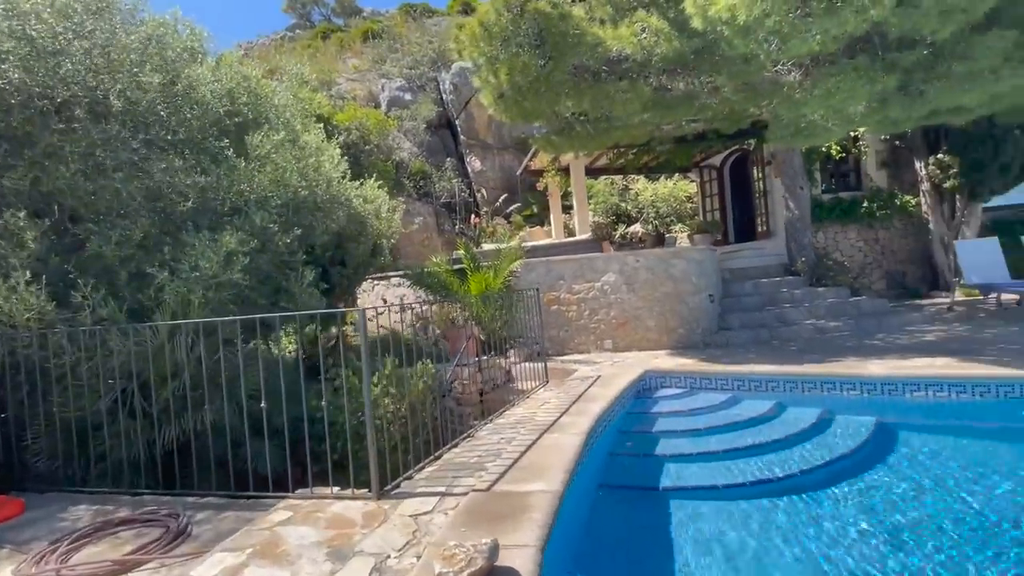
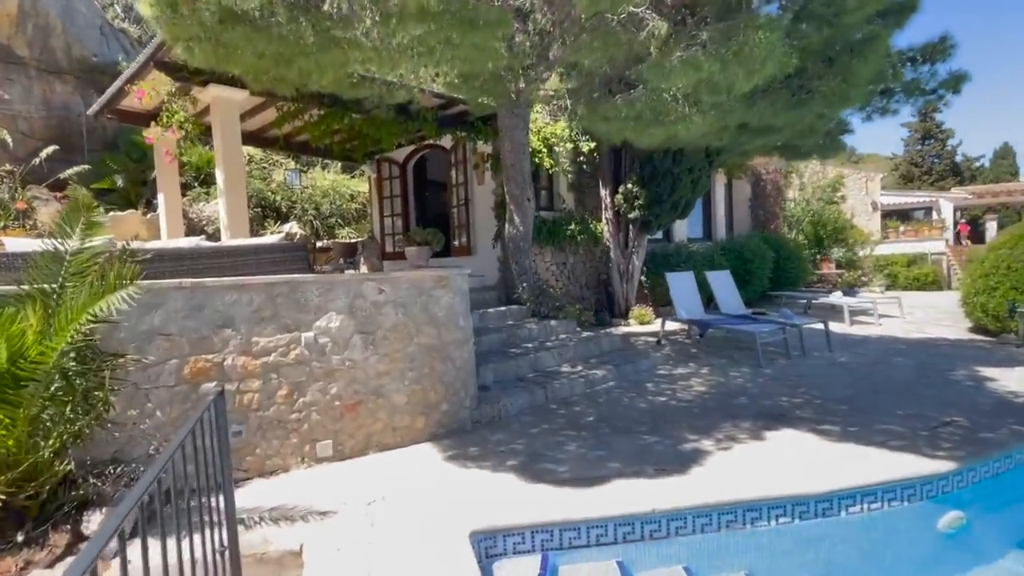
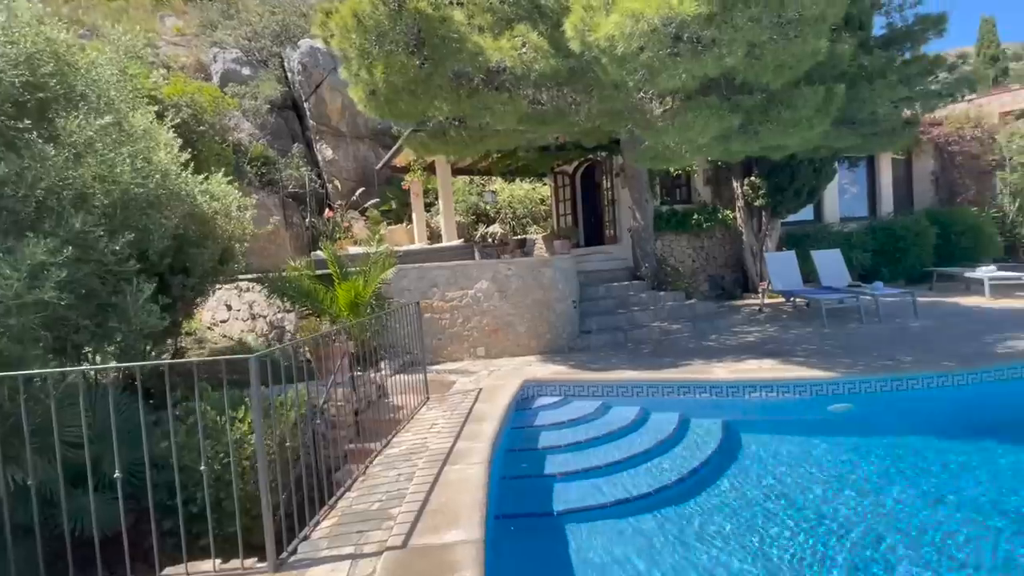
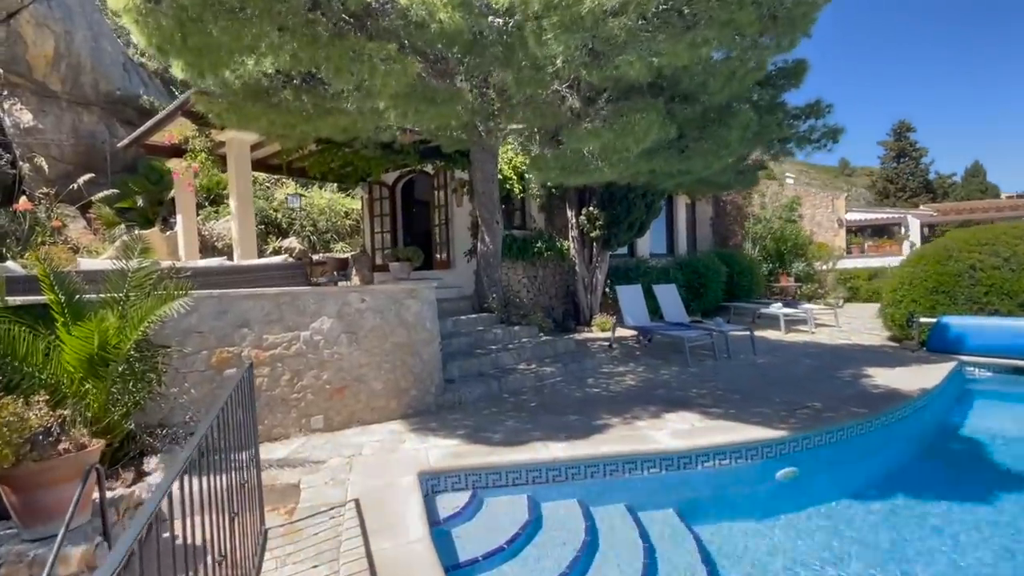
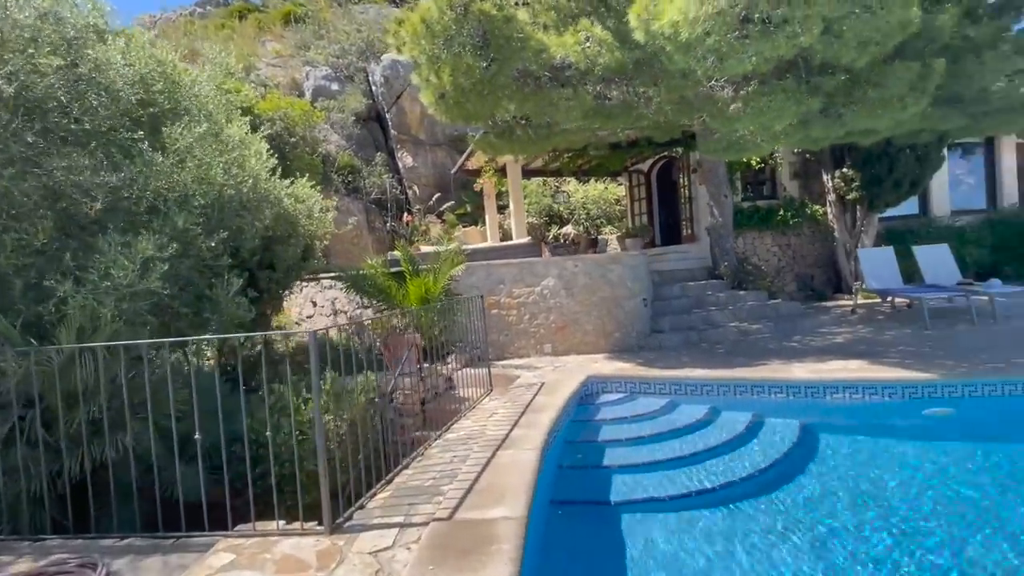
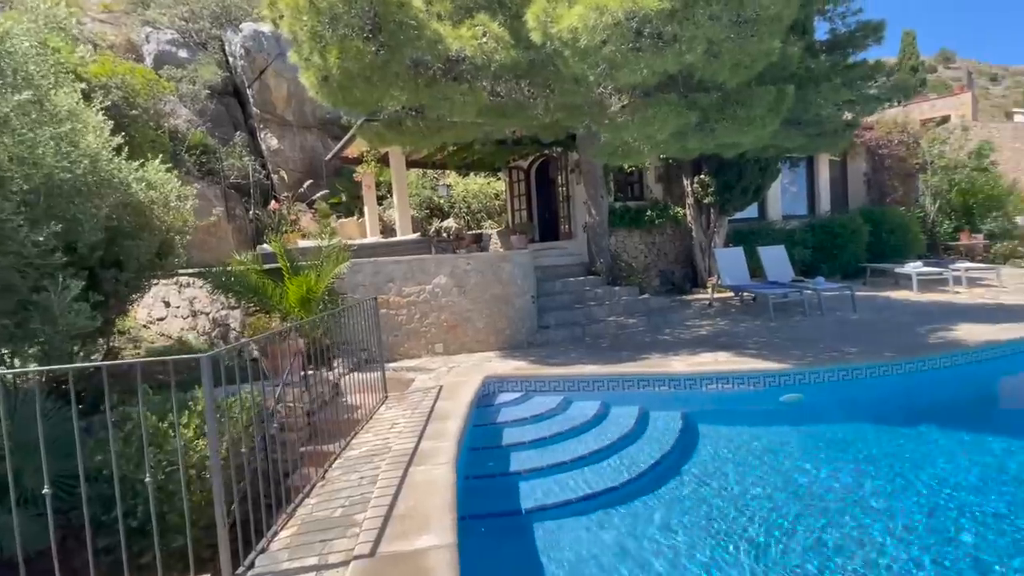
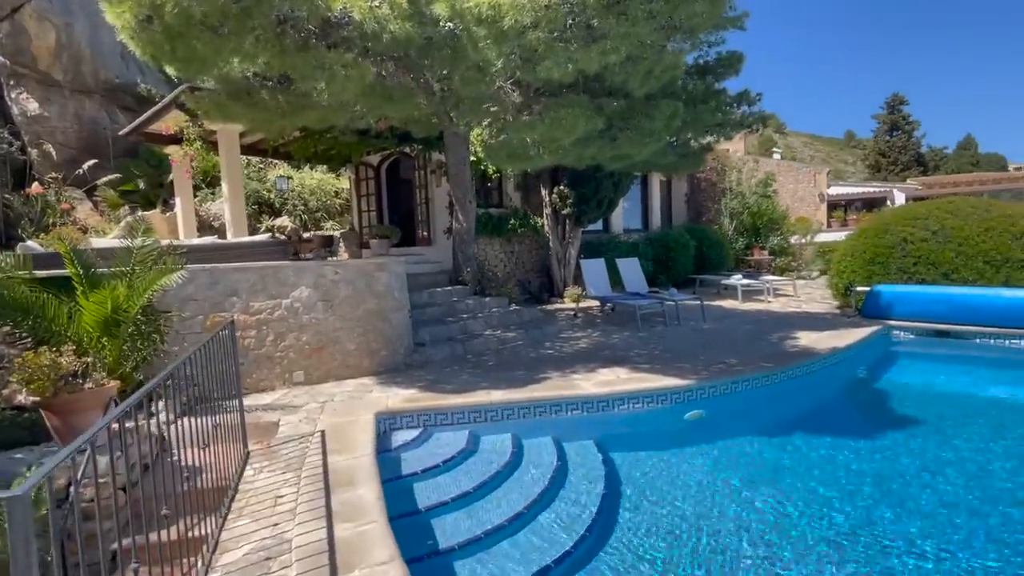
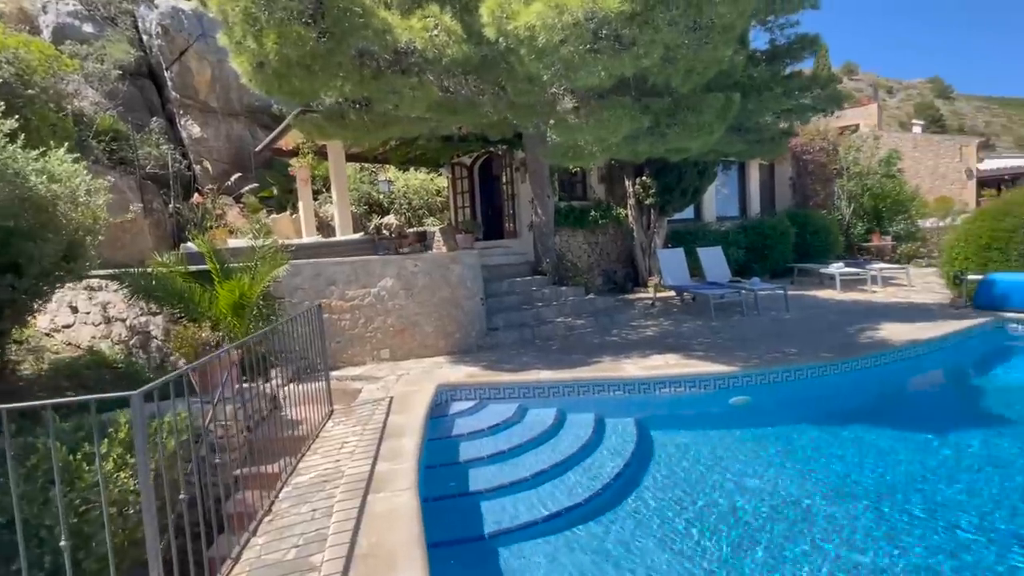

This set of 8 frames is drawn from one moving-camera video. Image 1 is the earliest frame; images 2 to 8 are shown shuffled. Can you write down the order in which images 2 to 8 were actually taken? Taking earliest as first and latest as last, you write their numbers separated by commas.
5, 3, 6, 8, 7, 4, 2
